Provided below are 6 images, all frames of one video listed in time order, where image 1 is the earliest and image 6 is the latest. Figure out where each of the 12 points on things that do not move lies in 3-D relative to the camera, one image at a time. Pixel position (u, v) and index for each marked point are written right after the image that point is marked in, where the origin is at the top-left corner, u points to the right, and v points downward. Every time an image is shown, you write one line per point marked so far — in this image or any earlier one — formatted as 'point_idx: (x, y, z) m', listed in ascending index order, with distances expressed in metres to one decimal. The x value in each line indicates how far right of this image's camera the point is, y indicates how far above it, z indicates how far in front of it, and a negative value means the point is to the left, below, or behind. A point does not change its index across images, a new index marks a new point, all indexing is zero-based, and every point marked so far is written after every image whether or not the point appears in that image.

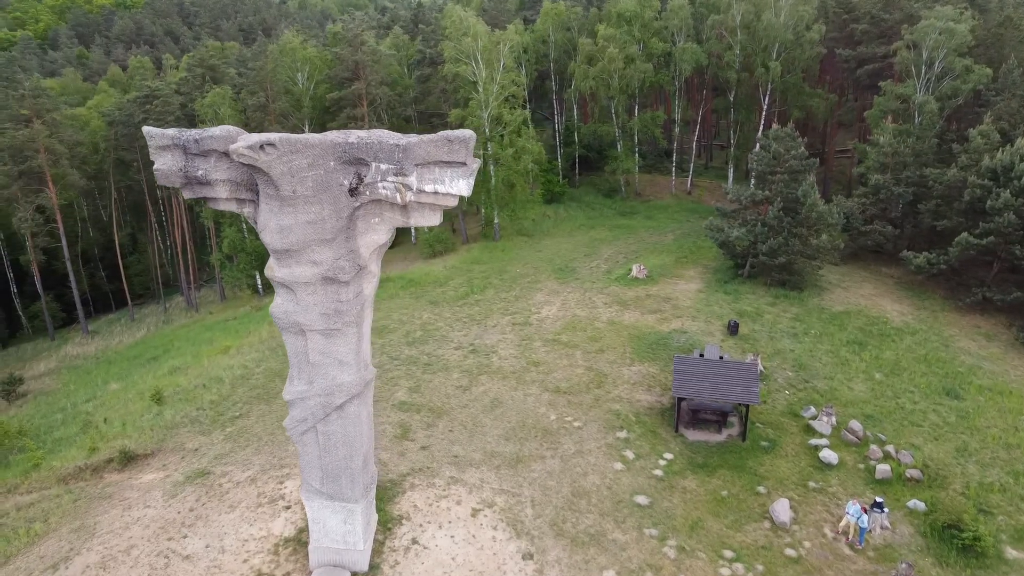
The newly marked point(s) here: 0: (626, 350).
0: (+2.6, -1.4, +18.2) m
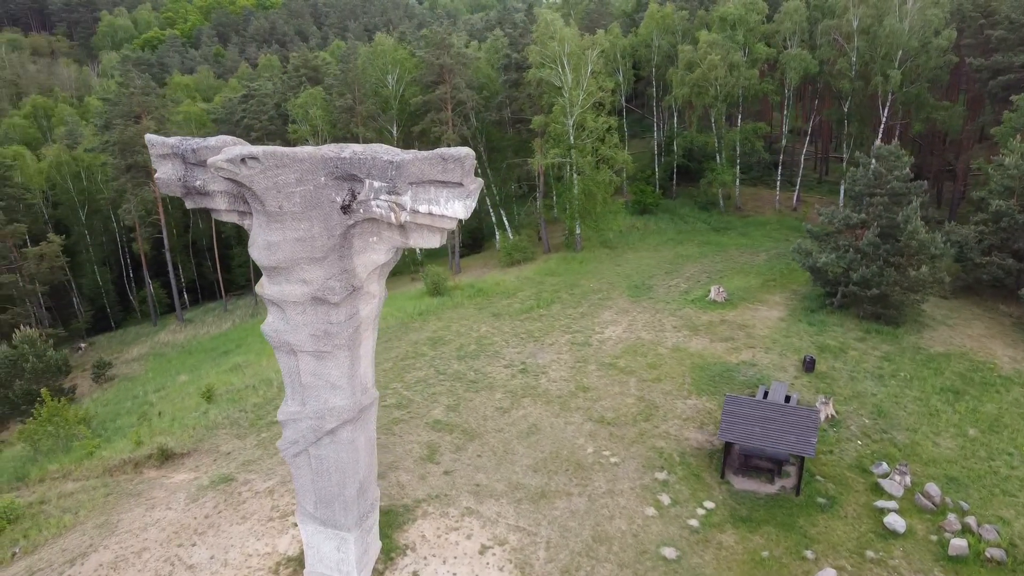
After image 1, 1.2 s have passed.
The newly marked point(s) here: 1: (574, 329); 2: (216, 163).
0: (+3.6, -2.0, +16.9) m
1: (+1.5, -1.0, +19.8) m
2: (-3.2, +1.3, +8.6) m
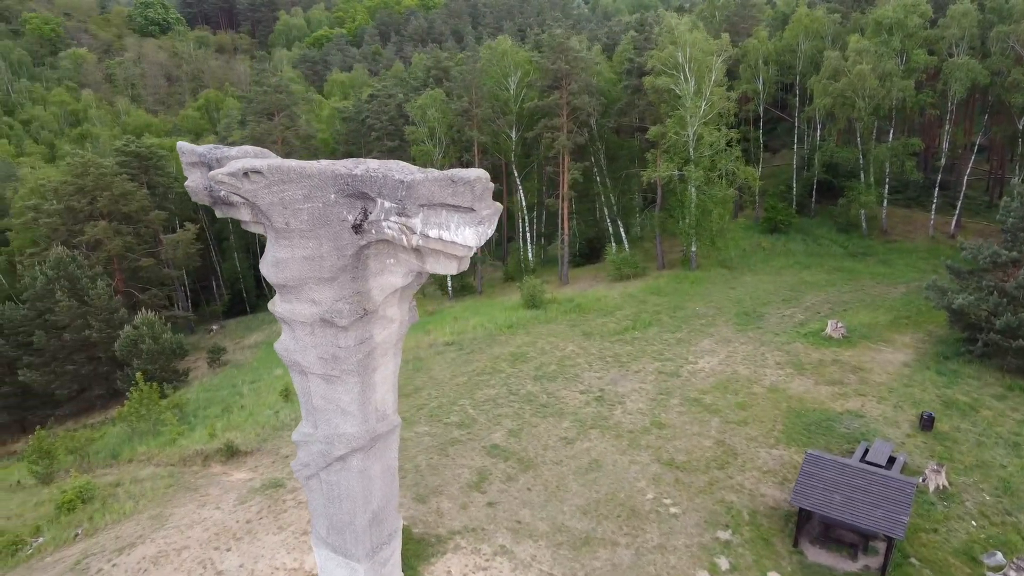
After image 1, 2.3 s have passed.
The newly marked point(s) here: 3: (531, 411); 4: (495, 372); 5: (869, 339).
0: (+5.0, -2.6, +15.2) m
1: (+3.5, -1.6, +18.5) m
2: (-3.1, +1.2, +8.3) m
3: (+0.4, -2.4, +15.9) m
4: (-0.4, -1.9, +17.8) m
5: (+8.6, -1.2, +19.2) m
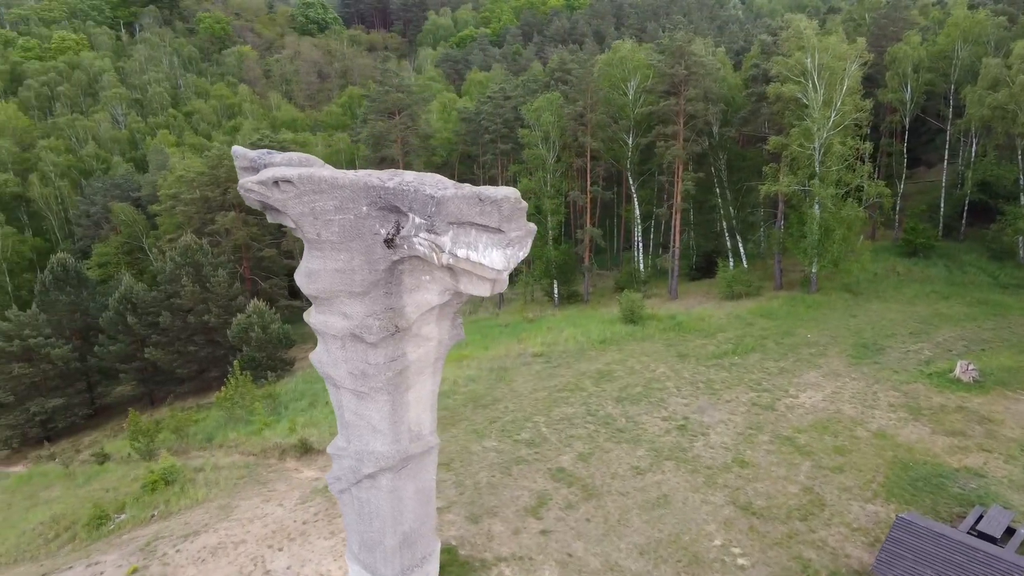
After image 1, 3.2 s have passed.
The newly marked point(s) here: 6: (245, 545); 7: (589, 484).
0: (+6.2, -3.2, +13.7) m
1: (+5.4, -2.1, +17.1) m
2: (-2.7, +1.1, +8.2) m
3: (+1.8, -2.8, +15.1) m
4: (+1.4, -2.2, +17.1) m
5: (+10.5, -2.1, +17.0) m
6: (-4.2, -4.1, +12.7) m
7: (+1.3, -3.3, +13.6) m
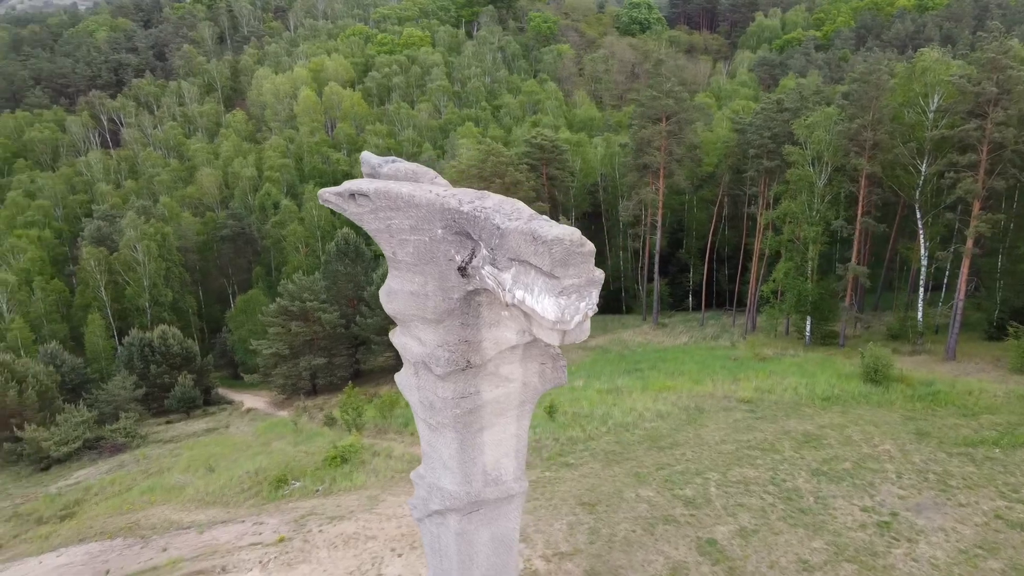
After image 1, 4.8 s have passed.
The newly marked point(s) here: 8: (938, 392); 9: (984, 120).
0: (+7.9, -4.6, +9.9) m
1: (+8.5, -3.5, +13.4) m
2: (-1.8, +0.9, +8.0) m
3: (+4.4, -3.6, +12.9) m
4: (+4.8, -3.0, +14.9) m
5: (+13.2, -4.1, +11.4) m
6: (-2.2, -4.1, +12.8) m
7: (+3.3, -4.1, +11.6) m
8: (+9.4, -2.3, +17.7) m
9: (+11.4, +4.1, +19.4) m
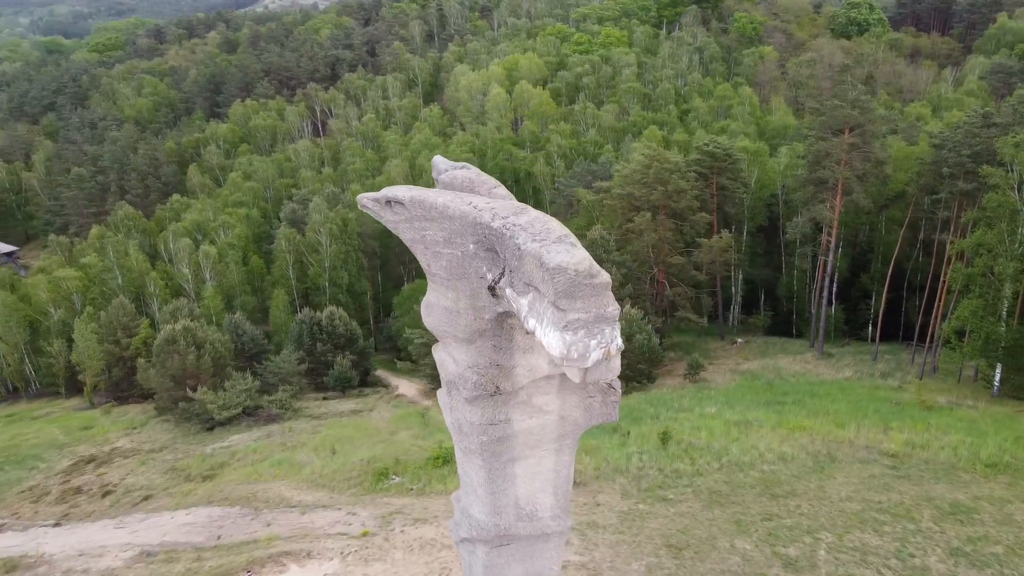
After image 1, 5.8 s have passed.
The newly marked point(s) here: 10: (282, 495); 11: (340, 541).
0: (+8.0, -5.5, +7.4) m
1: (+9.5, -4.5, +10.6) m
2: (-1.3, +0.9, +7.7) m
3: (+5.4, -4.2, +11.1) m
4: (+6.4, -3.7, +12.9) m
5: (+13.5, -5.4, +7.6) m
6: (-1.0, -4.1, +12.6) m
7: (+4.1, -4.6, +10.2) m
8: (+11.5, -3.4, +14.6) m
9: (+14.4, +2.8, +15.7) m
10: (-4.8, -4.4, +16.9) m
11: (-2.9, -4.3, +13.6) m
